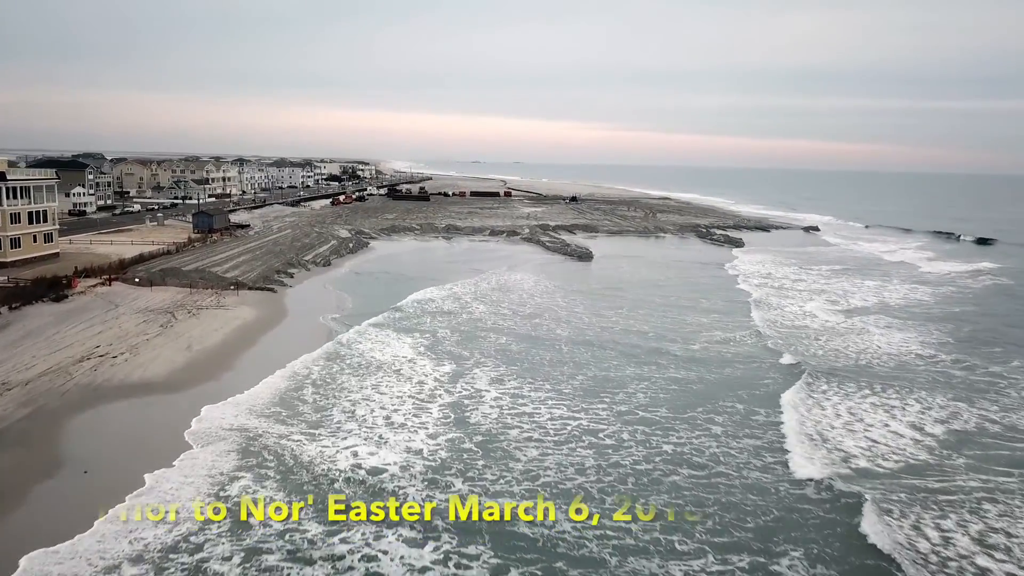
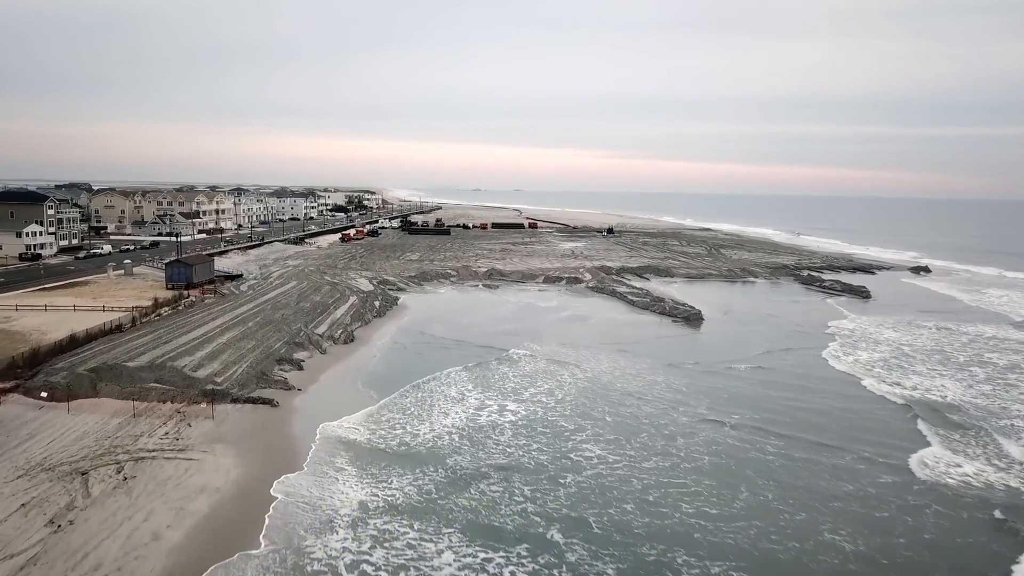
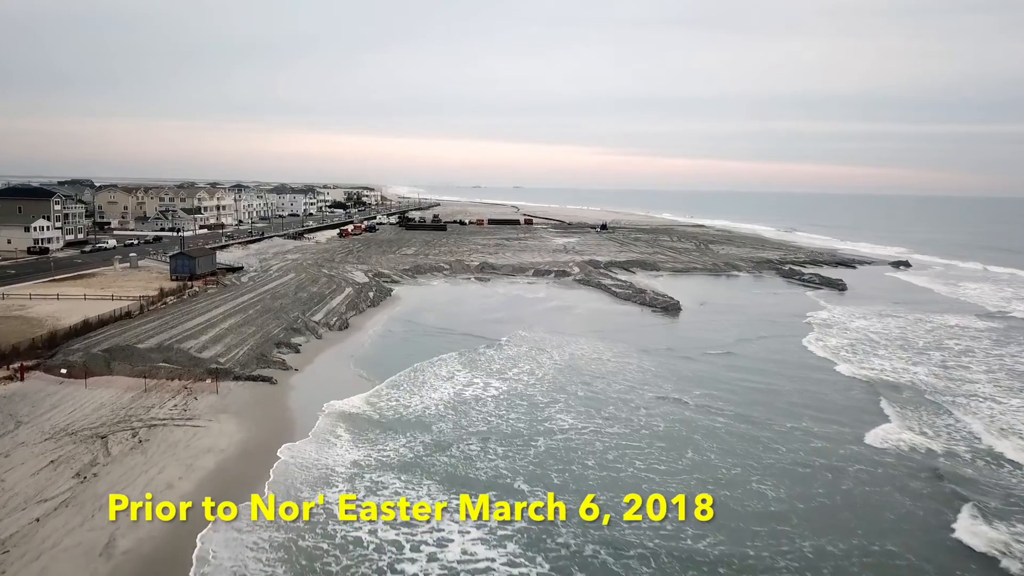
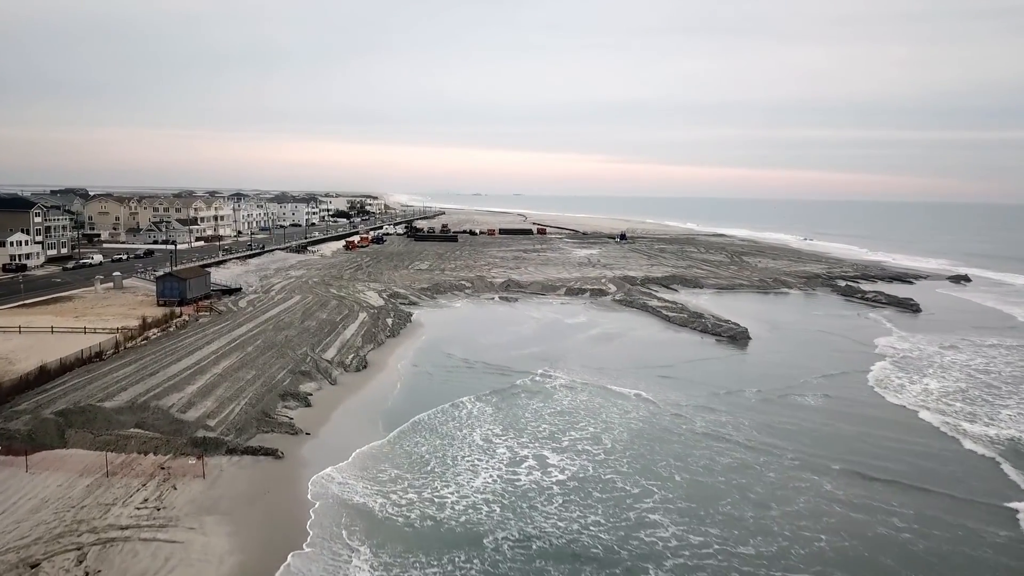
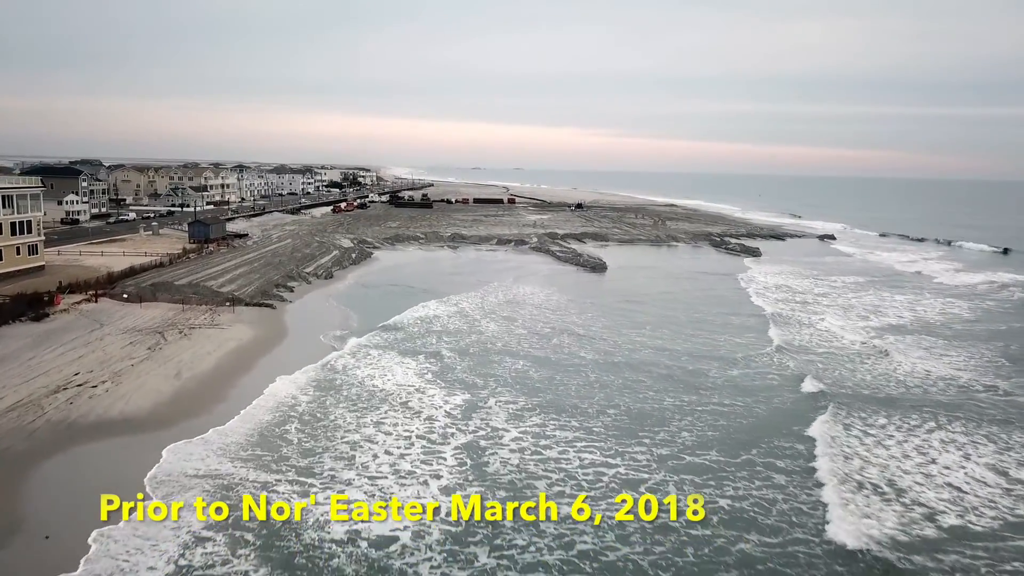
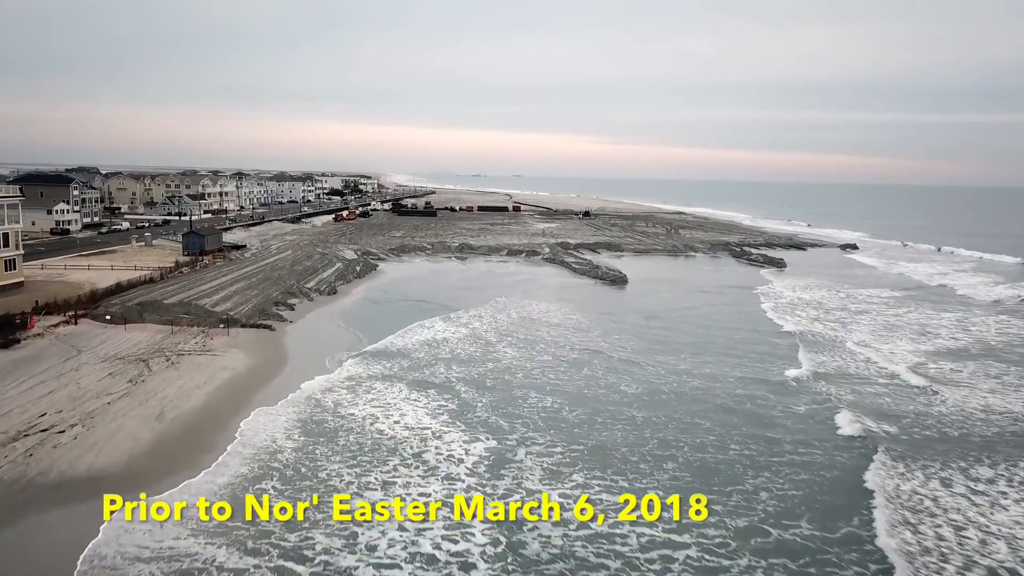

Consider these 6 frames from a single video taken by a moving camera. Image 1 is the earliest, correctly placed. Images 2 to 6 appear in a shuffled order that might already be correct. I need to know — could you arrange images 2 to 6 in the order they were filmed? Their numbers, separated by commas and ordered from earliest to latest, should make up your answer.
5, 6, 3, 2, 4
